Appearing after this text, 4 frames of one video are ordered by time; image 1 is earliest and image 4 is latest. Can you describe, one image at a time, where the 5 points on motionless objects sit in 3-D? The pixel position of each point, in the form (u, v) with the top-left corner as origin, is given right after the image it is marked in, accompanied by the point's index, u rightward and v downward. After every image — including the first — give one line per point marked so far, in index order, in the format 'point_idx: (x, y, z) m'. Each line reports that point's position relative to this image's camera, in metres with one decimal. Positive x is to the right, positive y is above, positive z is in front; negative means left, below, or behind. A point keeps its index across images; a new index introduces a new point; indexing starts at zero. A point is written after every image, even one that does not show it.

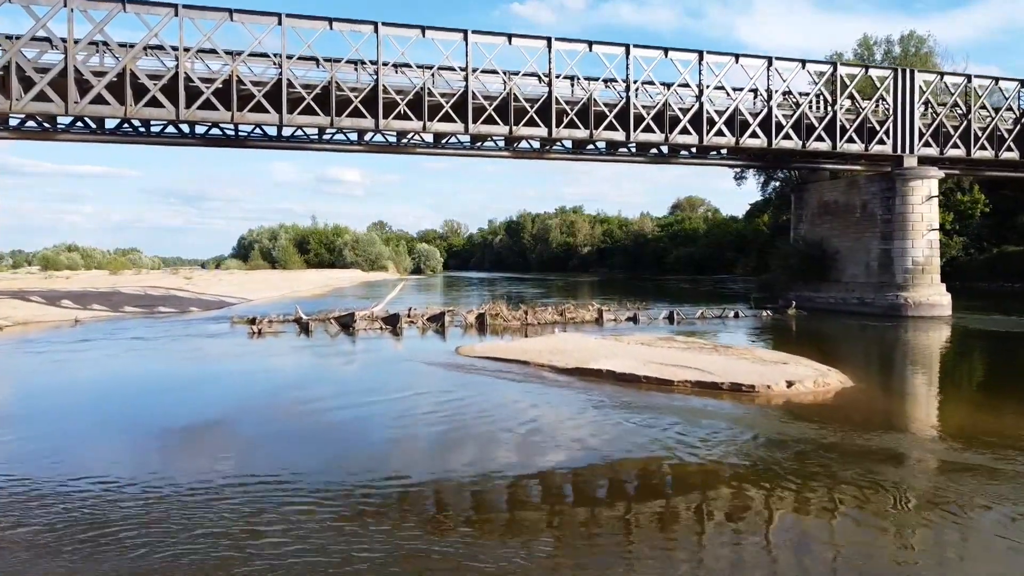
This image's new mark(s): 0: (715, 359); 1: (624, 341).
0: (+4.2, -1.5, +14.9) m
1: (+2.8, -1.3, +18.0) m
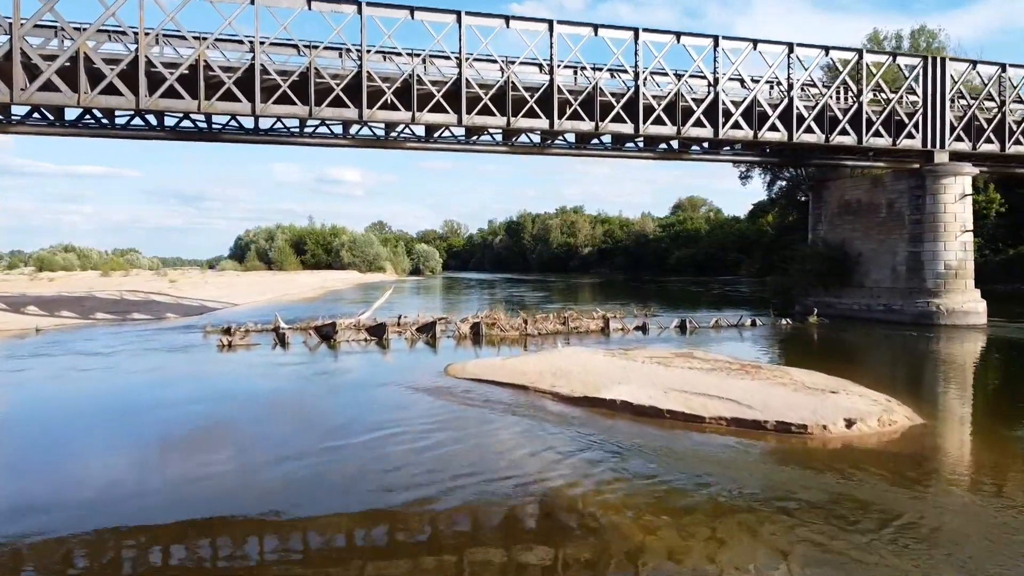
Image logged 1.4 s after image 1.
0: (+4.1, -1.7, +12.6) m
1: (+2.7, -1.6, +15.7) m
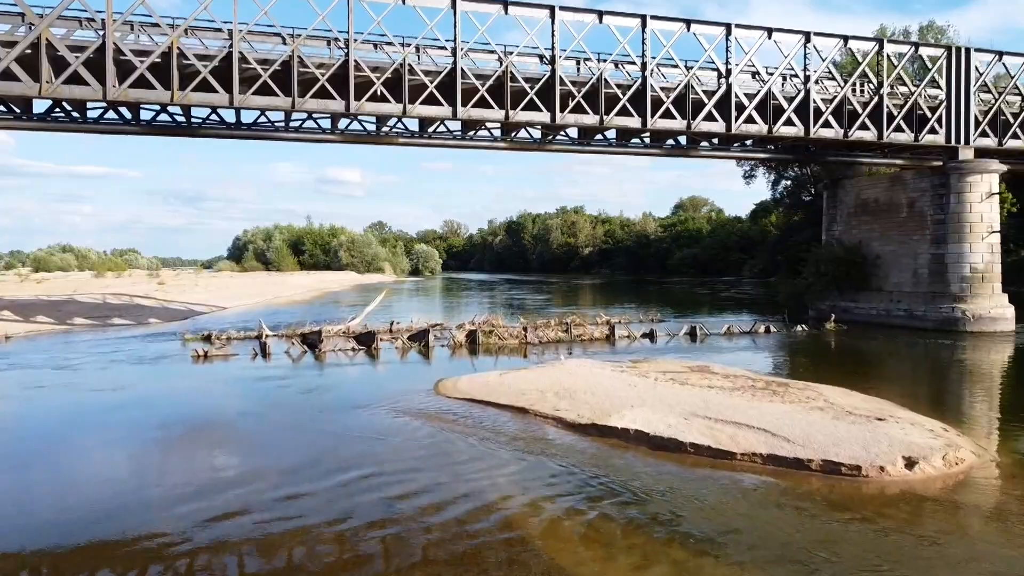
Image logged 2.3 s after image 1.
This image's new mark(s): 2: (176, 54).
0: (+4.1, -1.9, +11.0) m
1: (+2.7, -1.7, +14.1) m
2: (-9.2, +6.4, +19.7) m
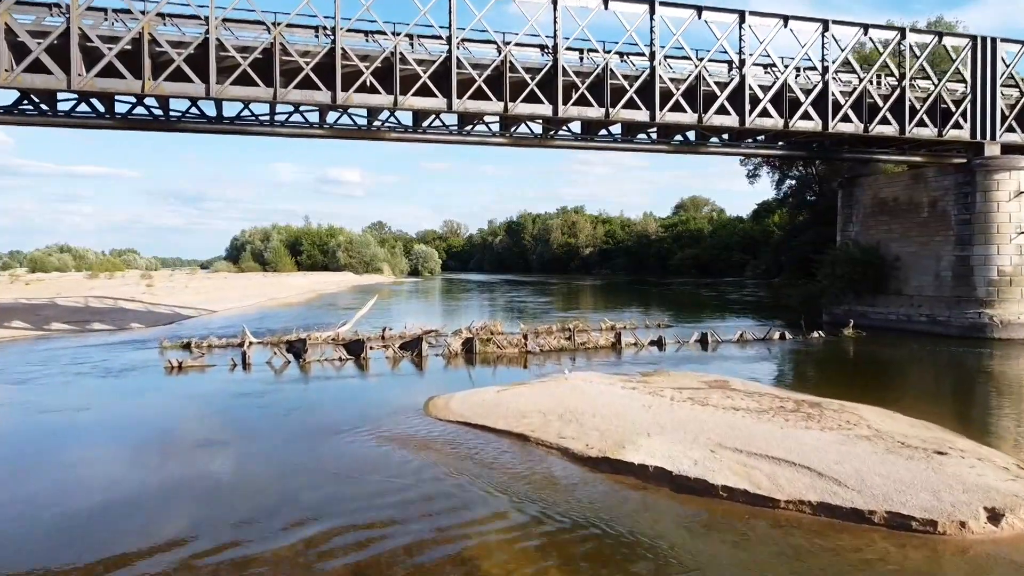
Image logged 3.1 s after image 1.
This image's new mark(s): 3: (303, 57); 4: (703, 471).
0: (+4.1, -2.0, +9.6) m
1: (+2.7, -1.9, +12.6) m
2: (-9.2, +6.3, +18.2) m
3: (-5.8, +6.4, +20.0) m
4: (+2.3, -2.2, +8.6) m
